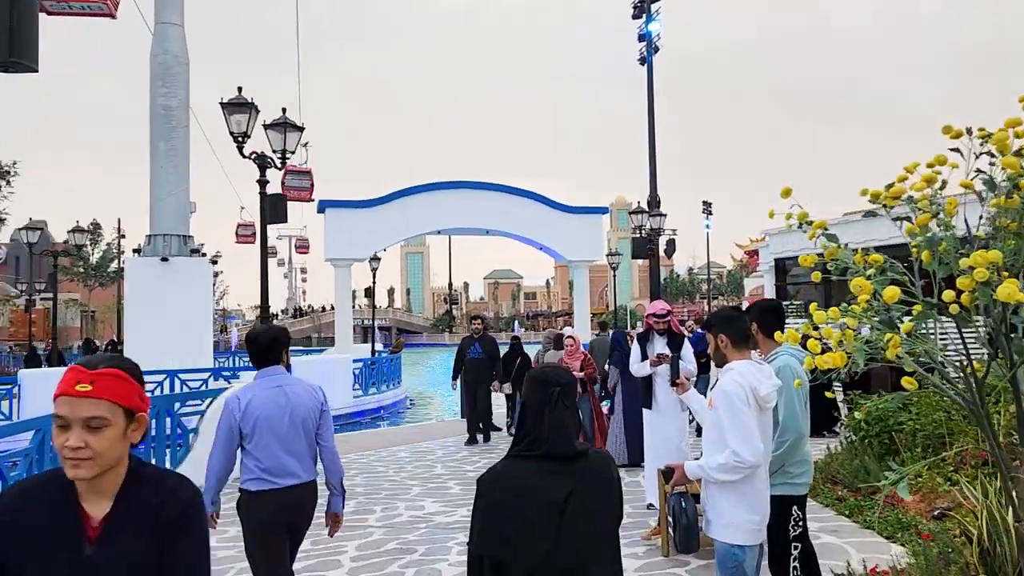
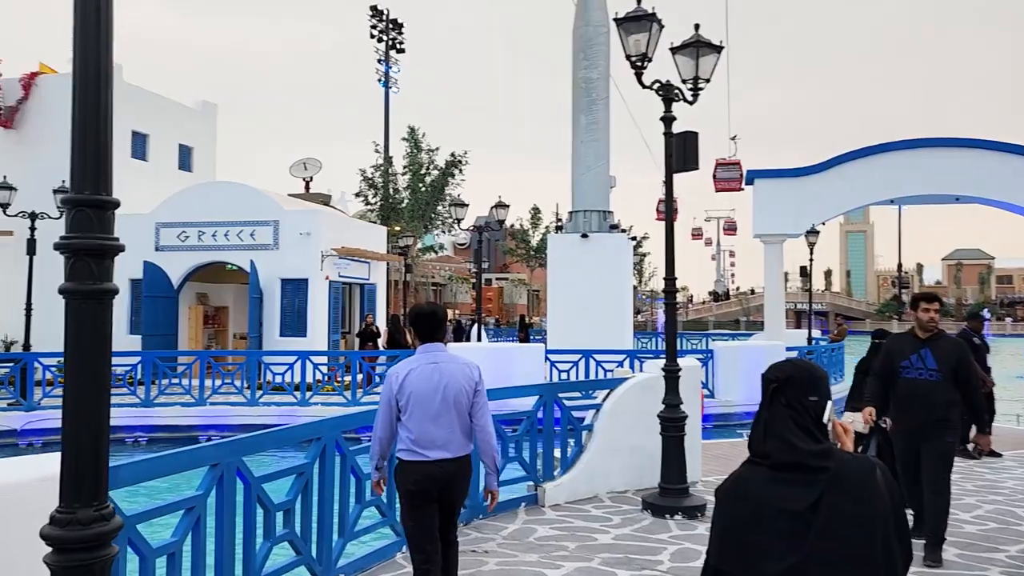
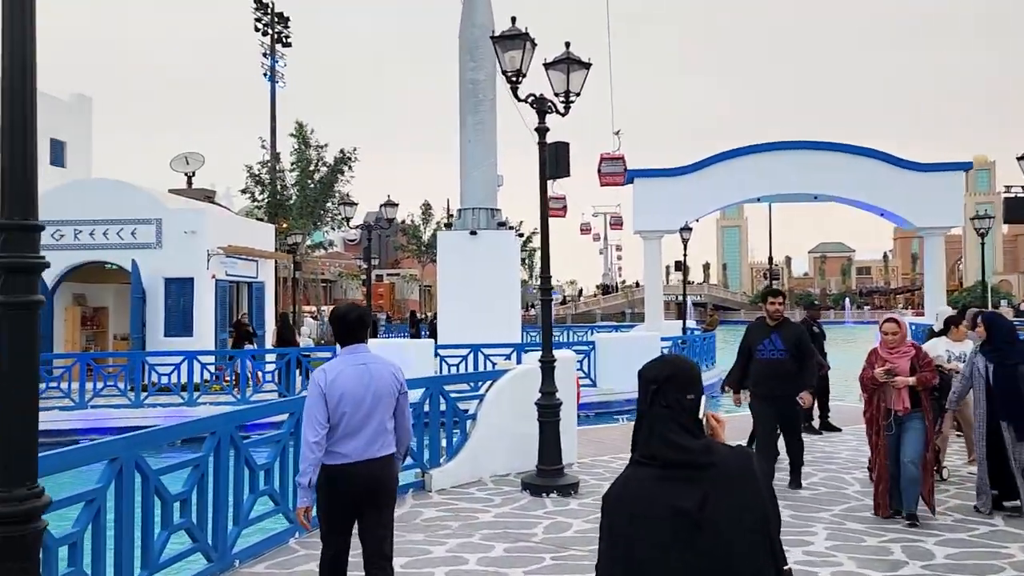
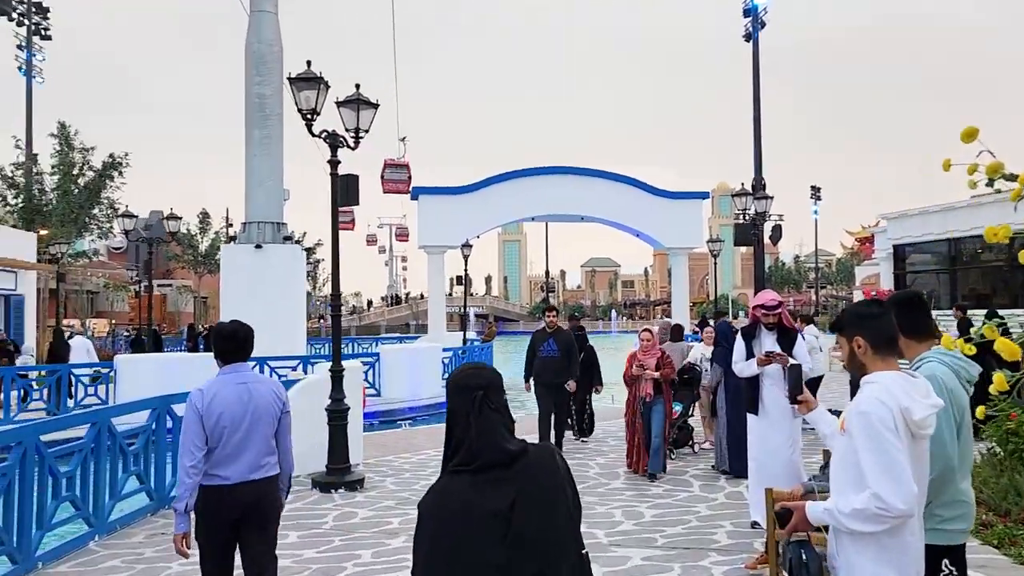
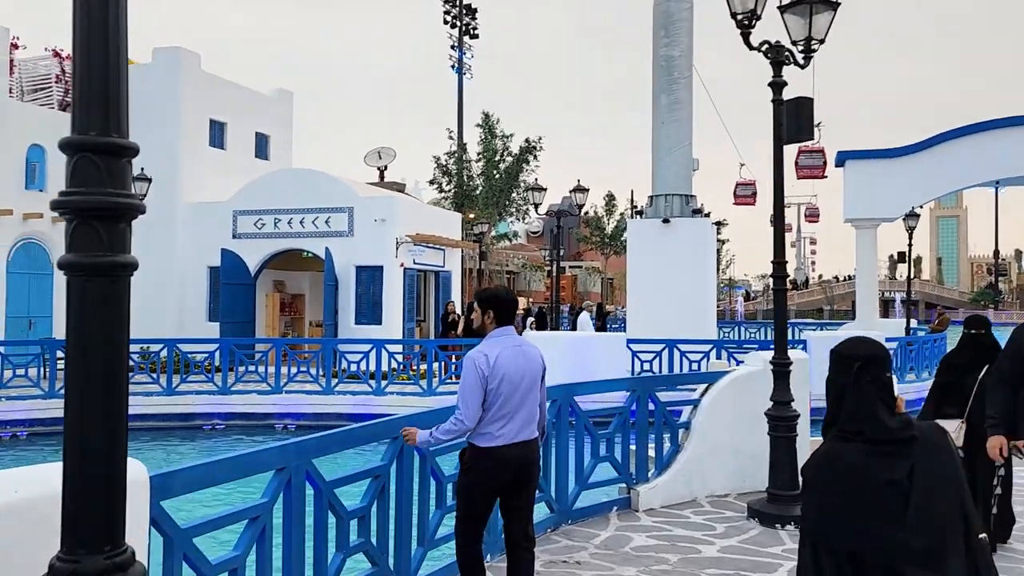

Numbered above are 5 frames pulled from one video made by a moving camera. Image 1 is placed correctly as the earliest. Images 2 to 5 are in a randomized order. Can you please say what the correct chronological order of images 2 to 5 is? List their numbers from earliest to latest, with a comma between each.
4, 3, 2, 5
